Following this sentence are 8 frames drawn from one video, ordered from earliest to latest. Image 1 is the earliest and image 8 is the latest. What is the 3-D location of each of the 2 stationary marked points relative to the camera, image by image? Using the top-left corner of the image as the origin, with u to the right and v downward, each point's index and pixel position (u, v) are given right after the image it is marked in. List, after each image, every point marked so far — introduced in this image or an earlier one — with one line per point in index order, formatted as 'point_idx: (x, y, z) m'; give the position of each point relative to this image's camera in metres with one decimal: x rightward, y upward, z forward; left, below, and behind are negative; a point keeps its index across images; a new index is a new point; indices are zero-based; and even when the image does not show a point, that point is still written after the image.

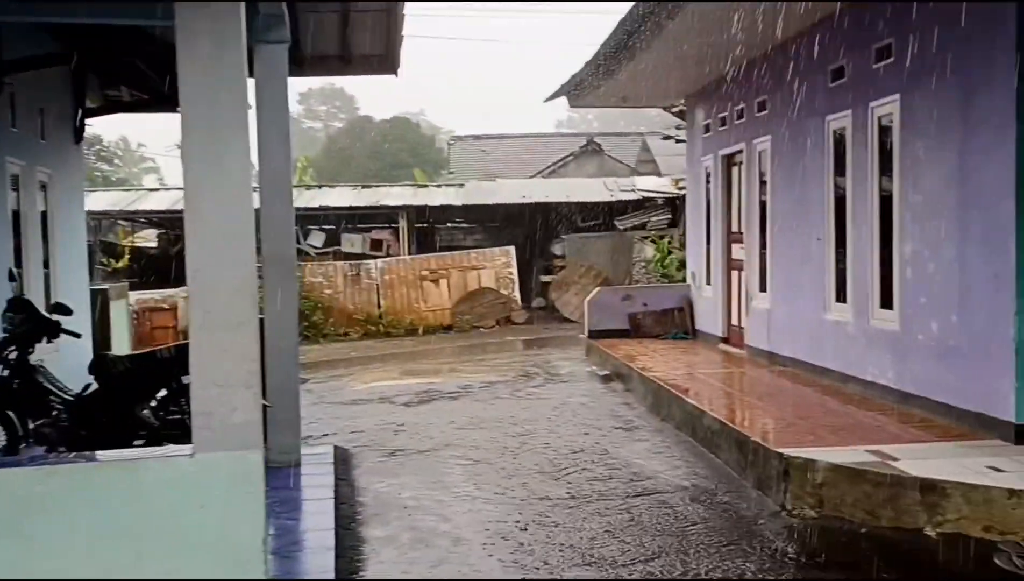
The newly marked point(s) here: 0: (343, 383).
0: (-1.6, -0.9, +10.6) m
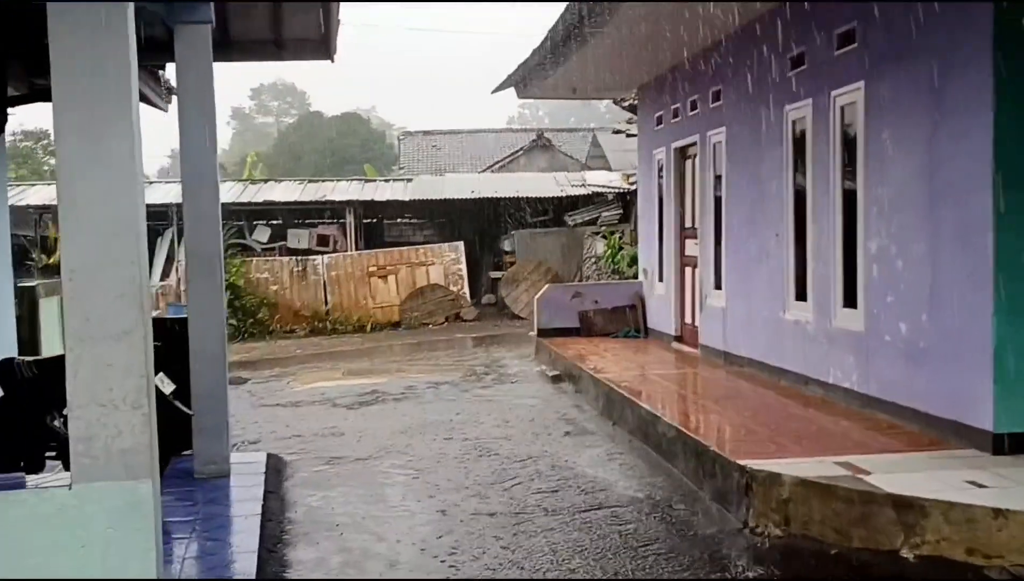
0: (-2.1, -0.8, +10.1) m
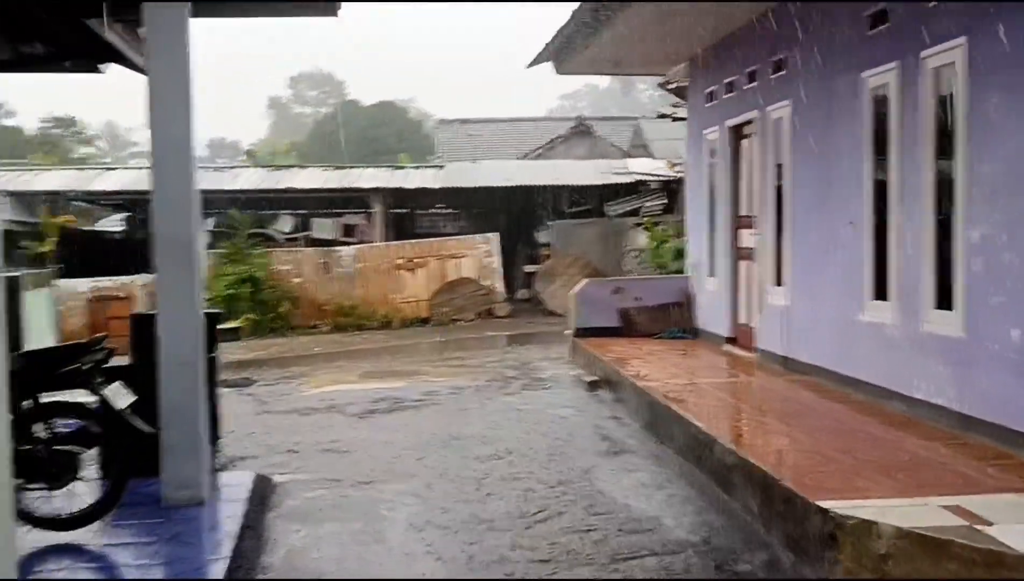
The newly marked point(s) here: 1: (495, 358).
0: (-1.8, -0.8, +9.2) m
1: (-0.1, -0.7, +10.8) m
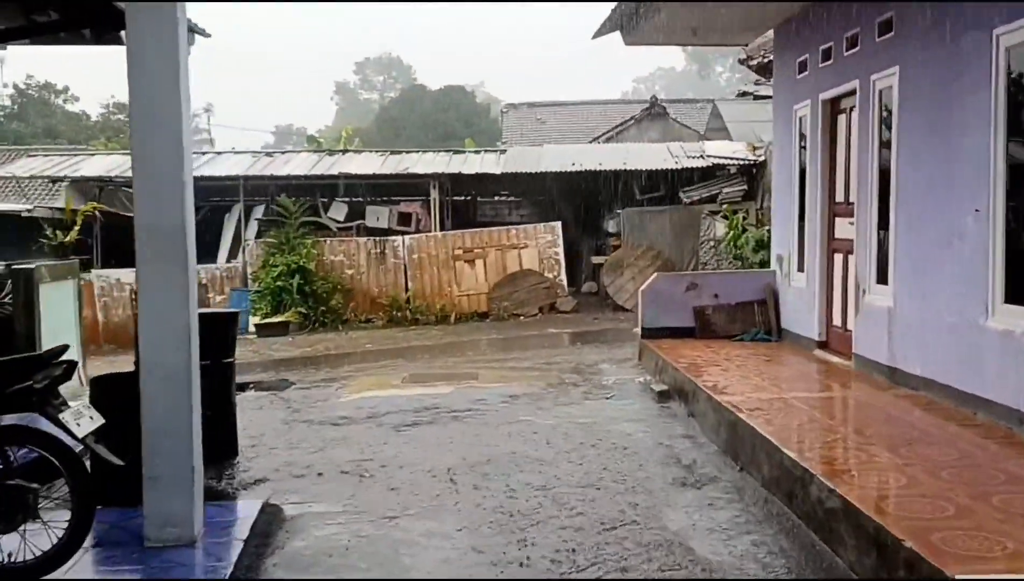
0: (-1.4, -0.7, +8.3) m
1: (+0.4, -0.6, +9.9) m
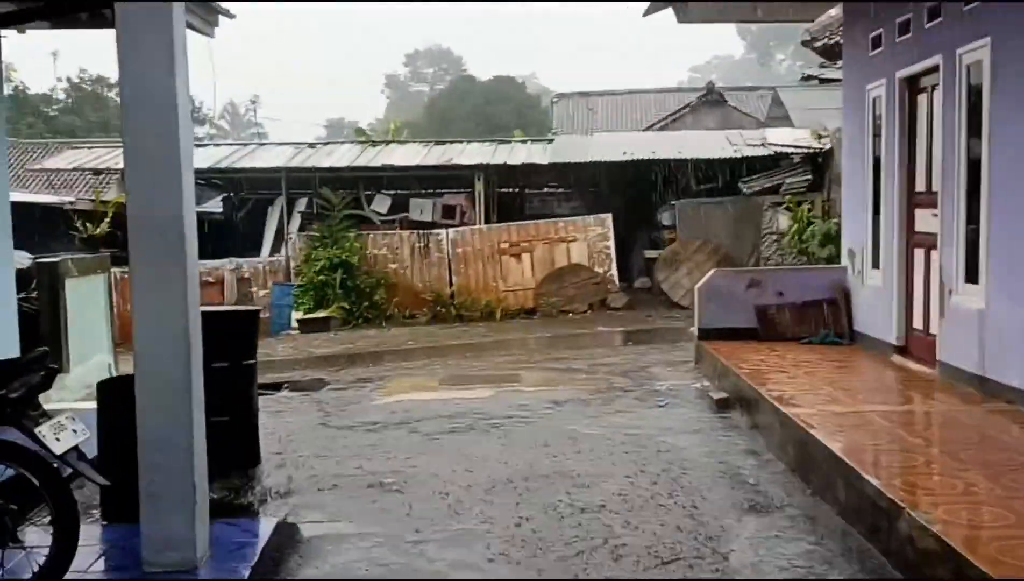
0: (-1.0, -0.7, +7.9) m
1: (+0.8, -0.6, +9.3) m
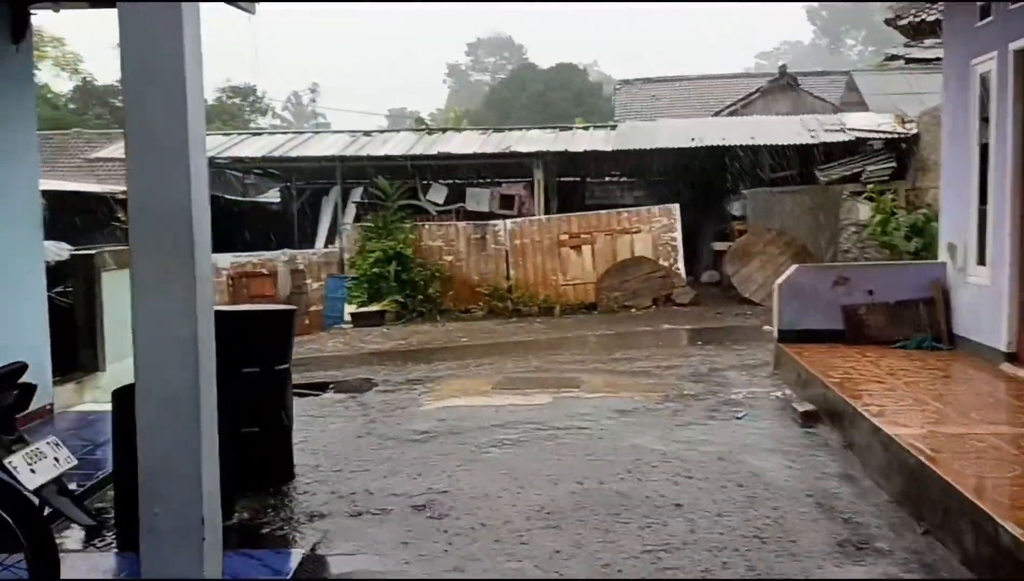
0: (-0.7, -0.7, +7.3) m
1: (+1.3, -0.6, +8.7) m
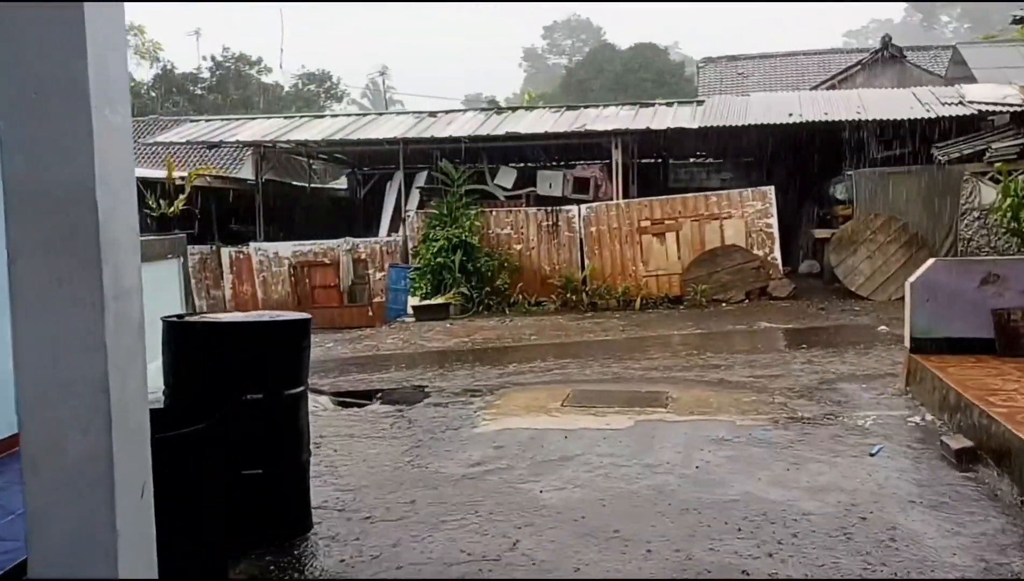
0: (-0.2, -0.7, +6.2) m
1: (+1.8, -0.5, +7.4) m
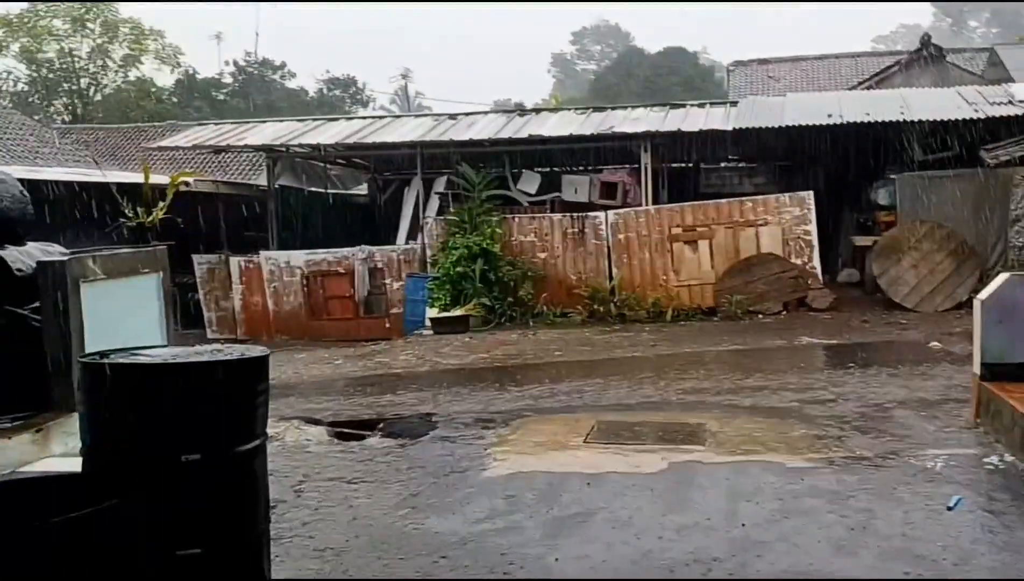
0: (-0.2, -0.8, +5.5) m
1: (+1.9, -0.6, +6.7) m
